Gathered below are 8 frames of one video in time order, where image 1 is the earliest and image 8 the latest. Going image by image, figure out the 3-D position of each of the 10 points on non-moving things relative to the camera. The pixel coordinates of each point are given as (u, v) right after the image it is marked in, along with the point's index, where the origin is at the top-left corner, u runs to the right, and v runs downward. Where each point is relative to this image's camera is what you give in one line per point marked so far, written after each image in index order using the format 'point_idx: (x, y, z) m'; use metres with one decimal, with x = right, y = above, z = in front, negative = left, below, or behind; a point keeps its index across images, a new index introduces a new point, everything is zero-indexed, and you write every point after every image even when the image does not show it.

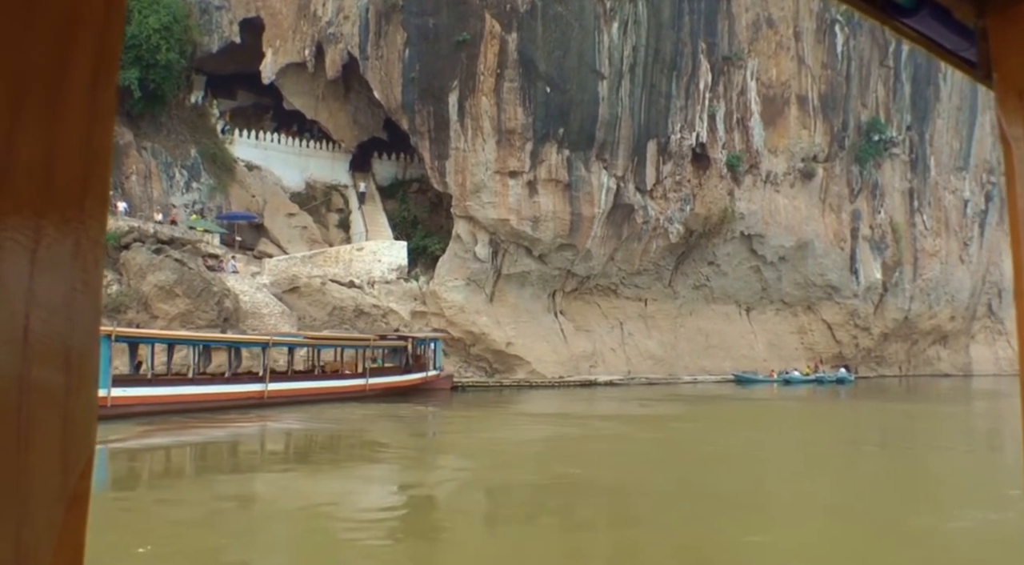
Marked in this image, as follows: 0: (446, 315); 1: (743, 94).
0: (-1.6, -0.6, +16.4) m
1: (+5.3, +4.5, +19.6) m
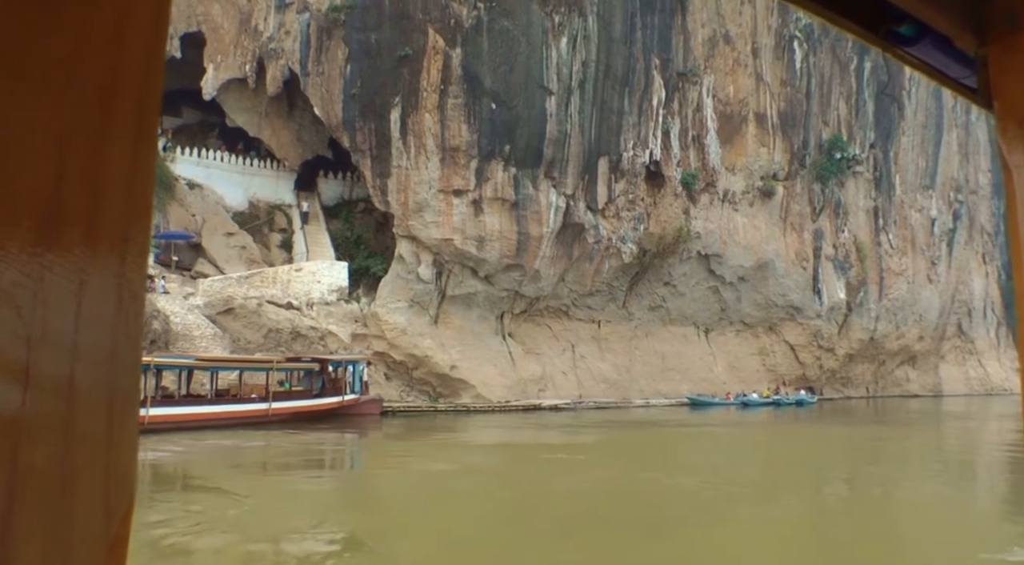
0: (-2.6, -1.1, +15.9) m
1: (+4.2, +4.1, +19.3) m
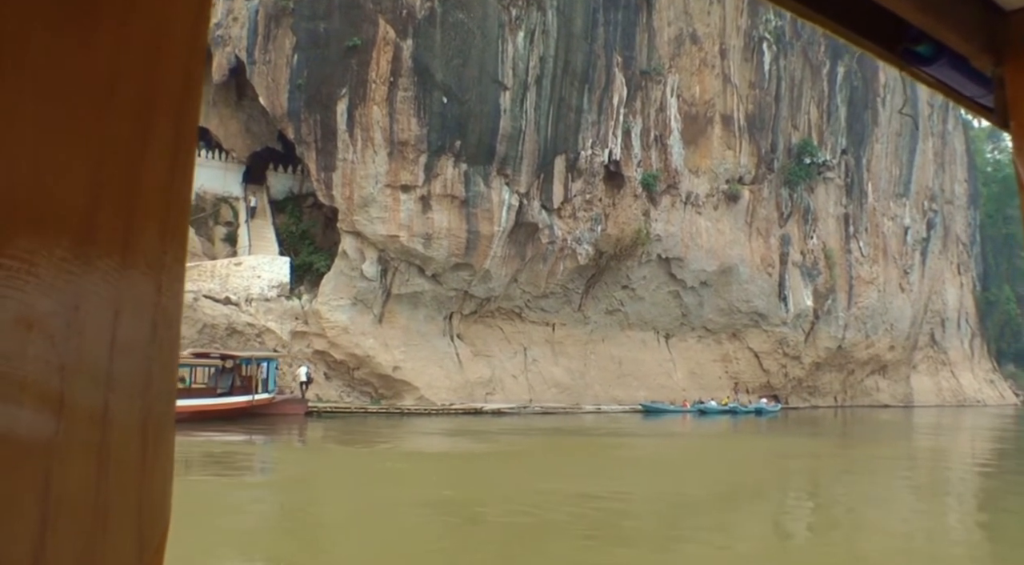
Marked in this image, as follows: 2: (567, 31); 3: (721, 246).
0: (-3.5, -1.0, +15.4) m
1: (+3.3, +4.0, +18.8) m
2: (+1.1, +5.3, +17.1) m
3: (+5.0, +0.9, +19.8) m
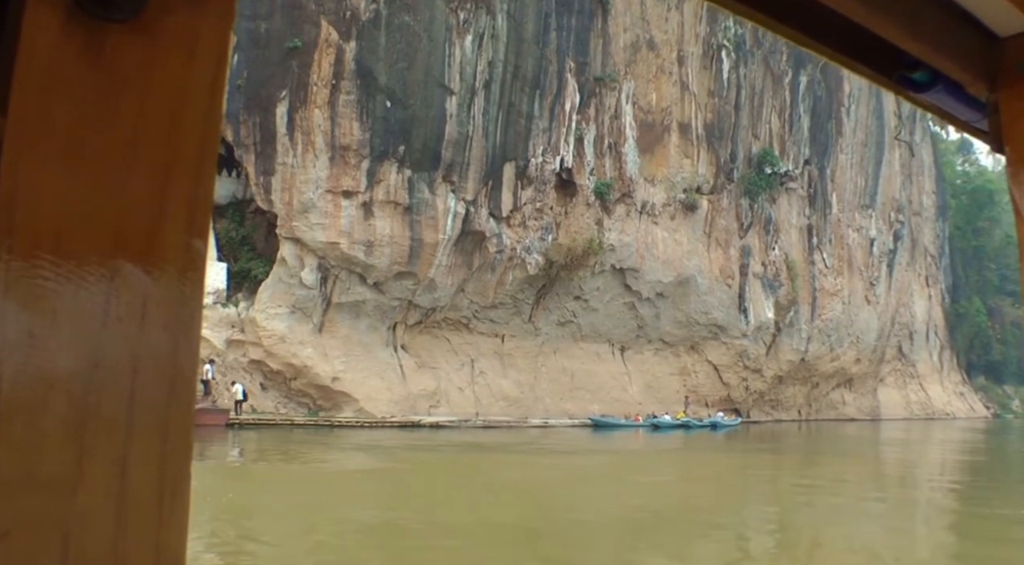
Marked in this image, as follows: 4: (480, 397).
0: (-4.5, -1.1, +14.9) m
1: (+2.3, +3.7, +18.5) m
2: (+0.1, +5.1, +16.8) m
3: (+3.9, +0.6, +19.5) m
4: (-0.7, -2.4, +17.2) m
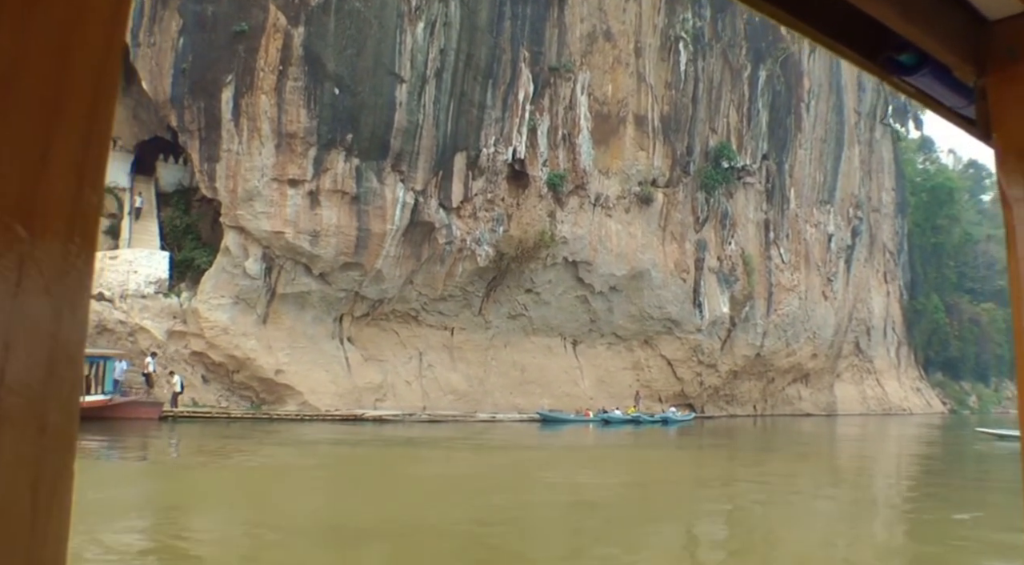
0: (-5.4, -1.0, +14.6) m
1: (+1.4, +3.9, +18.4) m
2: (-0.8, +5.2, +16.5) m
3: (+2.9, +0.8, +19.4) m
4: (-1.7, -2.2, +17.0) m
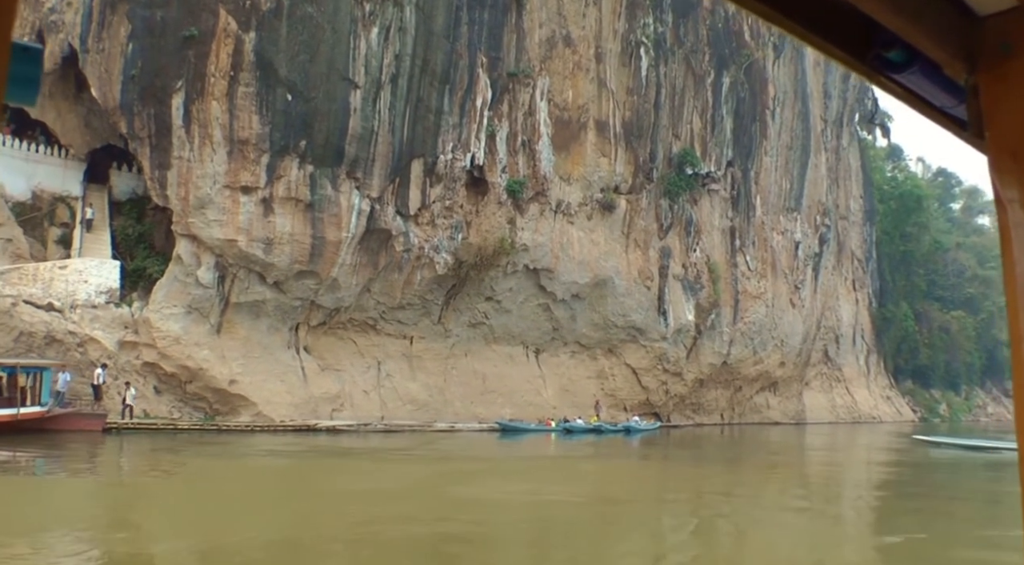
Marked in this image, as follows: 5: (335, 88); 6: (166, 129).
0: (-6.1, -1.1, +14.3) m
1: (+0.6, +3.7, +18.3) m
2: (-1.6, +5.1, +16.4) m
3: (+2.1, +0.6, +19.3) m
4: (-2.5, -2.4, +16.7) m
5: (-3.2, +3.6, +15.2) m
6: (-6.0, +2.7, +14.4) m
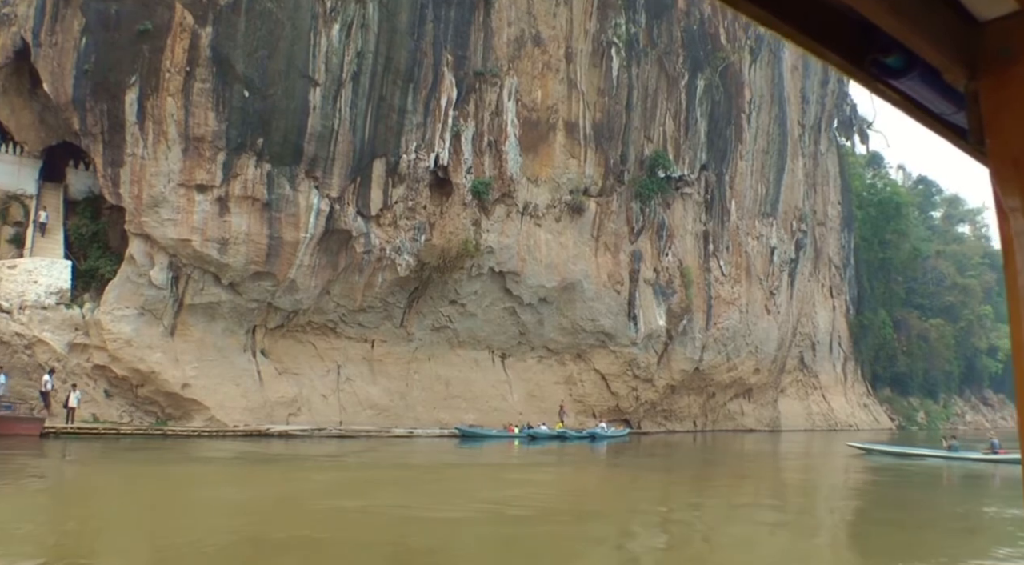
0: (-6.8, -1.1, +13.9) m
1: (-0.1, +3.6, +18.0) m
2: (-2.2, +5.0, +16.1) m
3: (+1.4, +0.5, +19.0) m
4: (-3.1, -2.5, +16.4) m
5: (-3.8, +3.6, +14.9) m
6: (-6.6, +2.7, +14.0) m
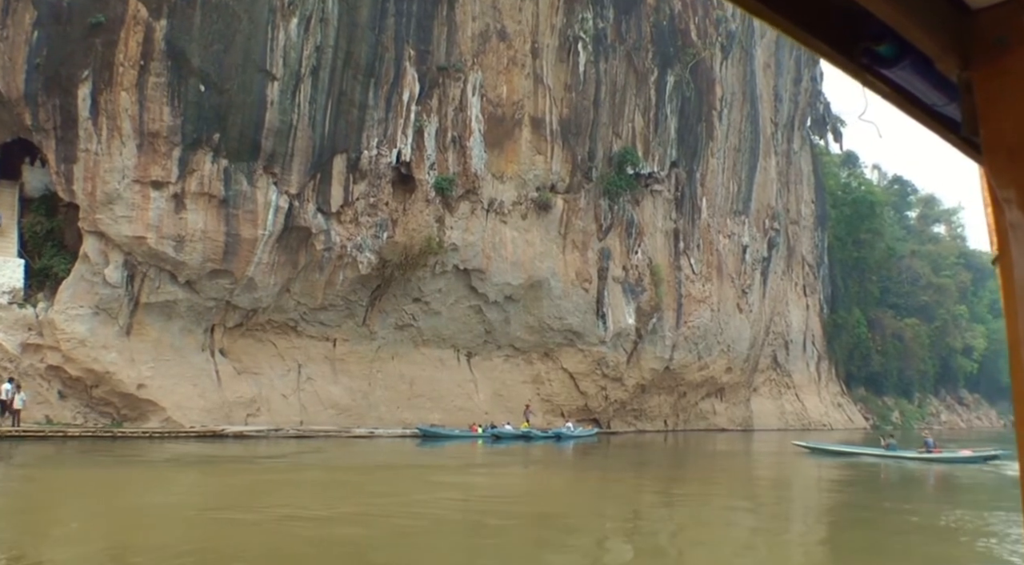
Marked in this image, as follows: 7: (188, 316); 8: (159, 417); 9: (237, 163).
0: (-7.4, -1.1, +13.6) m
1: (-0.8, +3.6, +17.9) m
2: (-2.9, +5.0, +16.0) m
3: (+0.7, +0.5, +18.9) m
4: (-3.8, -2.5, +16.2) m
5: (-4.5, +3.6, +14.7) m
6: (-7.3, +2.7, +13.8) m
7: (-5.8, -0.6, +15.1) m
8: (-6.0, -2.4, +14.2) m
9: (-4.8, +2.1, +14.8) m
